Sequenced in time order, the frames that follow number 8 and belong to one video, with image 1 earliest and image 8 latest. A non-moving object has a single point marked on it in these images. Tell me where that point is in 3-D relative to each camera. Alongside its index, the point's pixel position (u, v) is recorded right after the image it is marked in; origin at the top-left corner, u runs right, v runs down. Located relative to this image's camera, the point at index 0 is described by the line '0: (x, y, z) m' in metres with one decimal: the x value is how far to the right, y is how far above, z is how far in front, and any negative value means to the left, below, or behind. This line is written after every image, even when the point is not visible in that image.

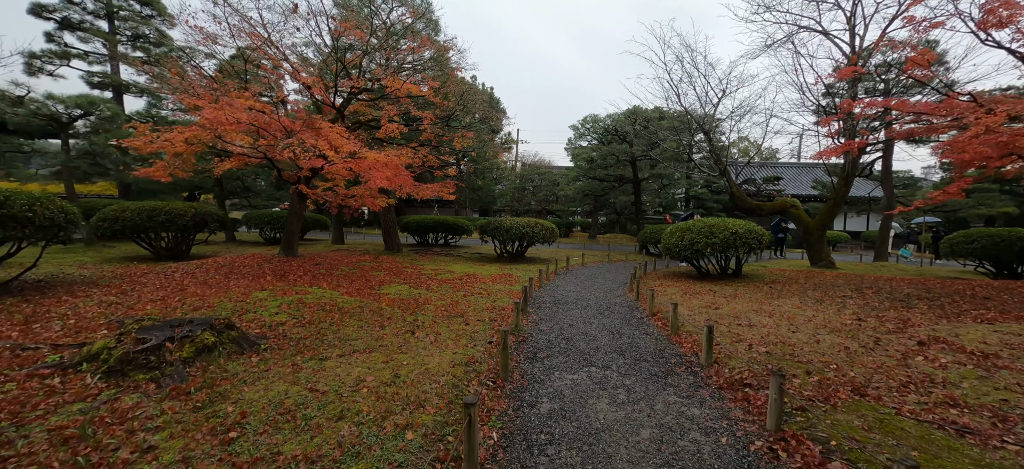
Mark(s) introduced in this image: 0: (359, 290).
0: (-2.5, -0.9, +6.9) m
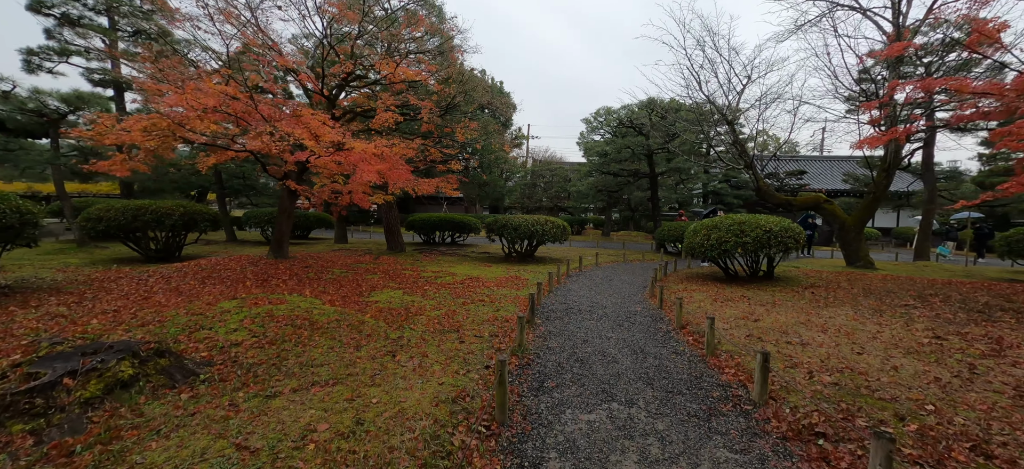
0: (-2.5, -0.9, +6.1) m
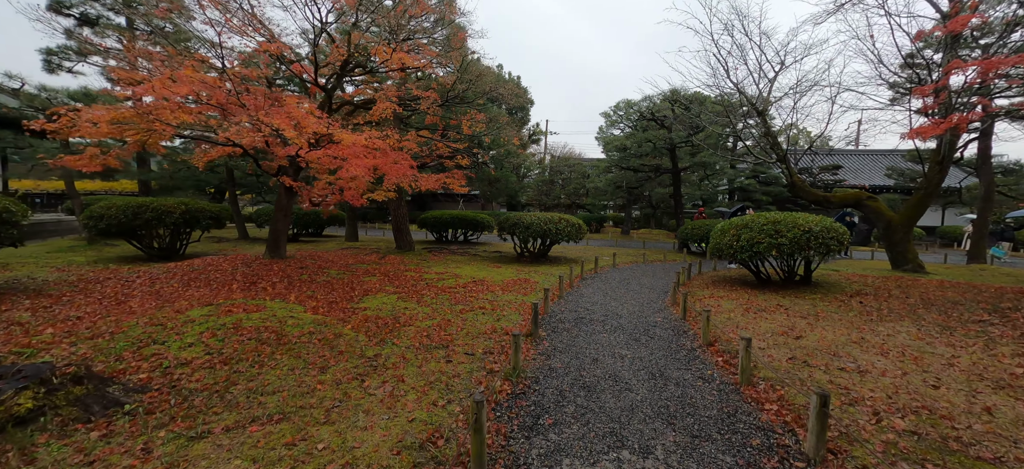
0: (-2.4, -0.9, +5.6) m
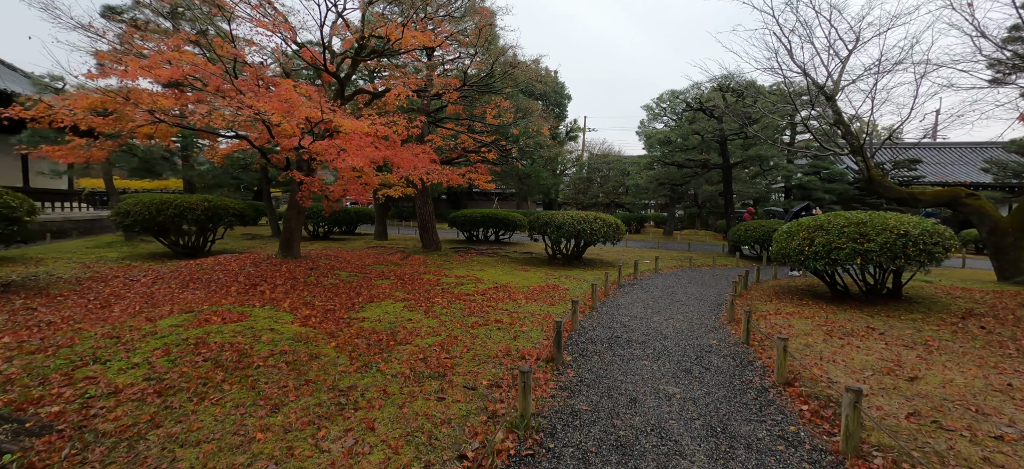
0: (-2.2, -0.9, +4.9) m
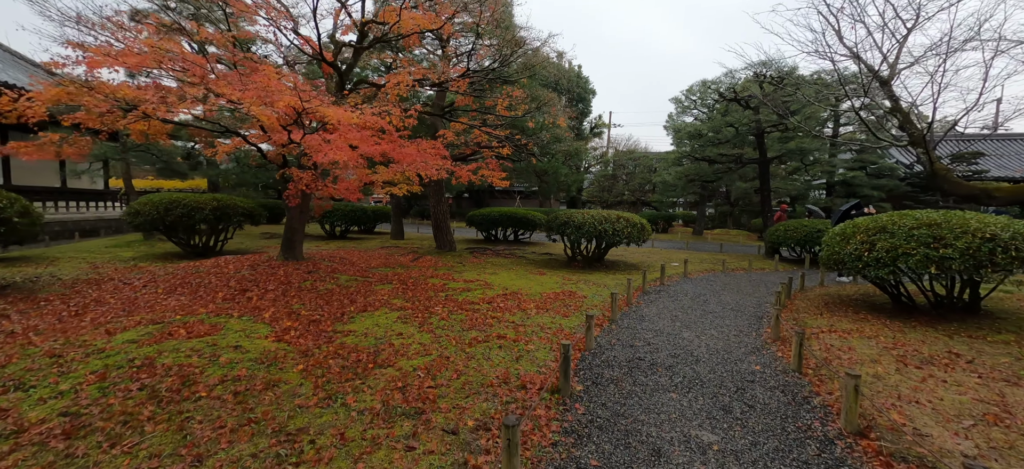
0: (-2.1, -0.9, +4.4) m
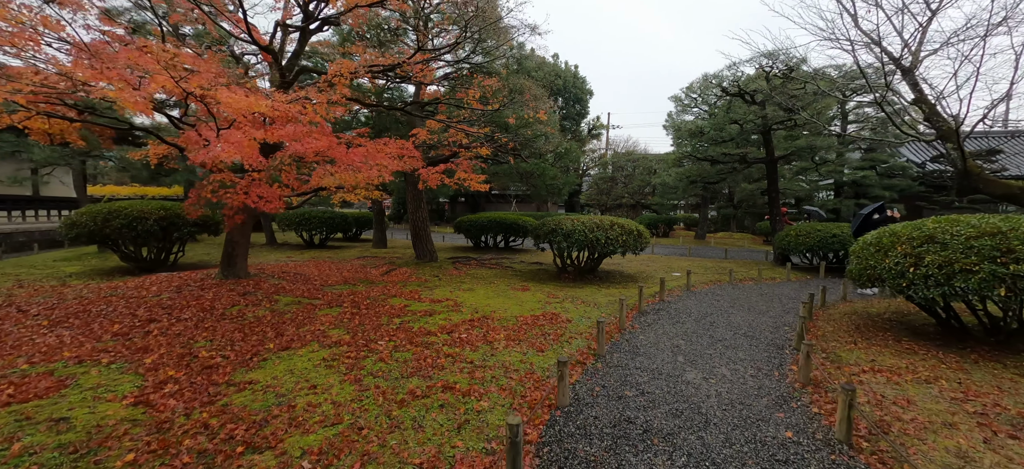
0: (-2.5, -1.1, +3.4) m
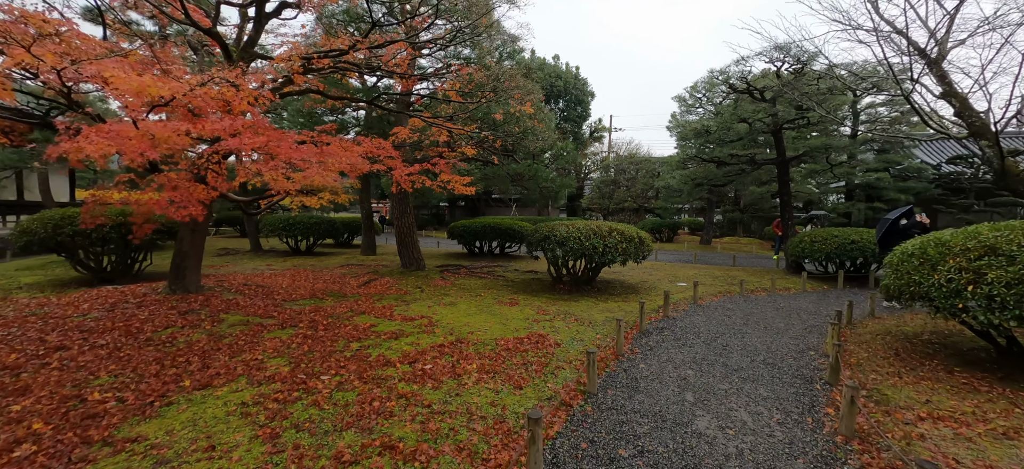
0: (-2.8, -1.2, +2.7) m
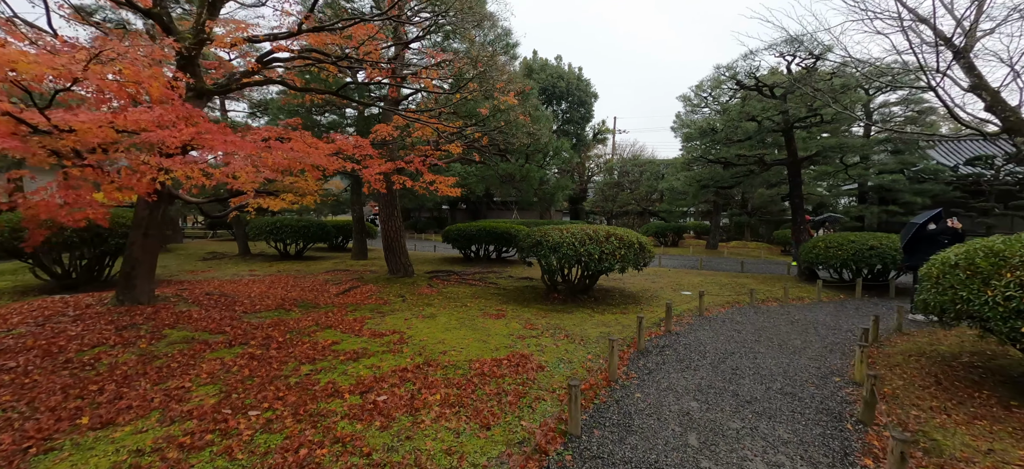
0: (-3.0, -1.3, +2.1) m
